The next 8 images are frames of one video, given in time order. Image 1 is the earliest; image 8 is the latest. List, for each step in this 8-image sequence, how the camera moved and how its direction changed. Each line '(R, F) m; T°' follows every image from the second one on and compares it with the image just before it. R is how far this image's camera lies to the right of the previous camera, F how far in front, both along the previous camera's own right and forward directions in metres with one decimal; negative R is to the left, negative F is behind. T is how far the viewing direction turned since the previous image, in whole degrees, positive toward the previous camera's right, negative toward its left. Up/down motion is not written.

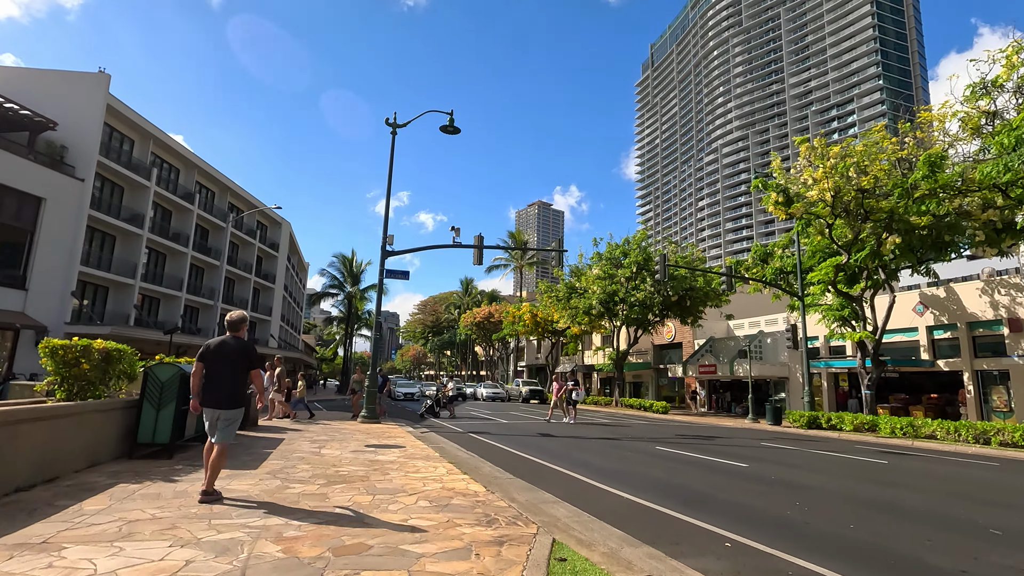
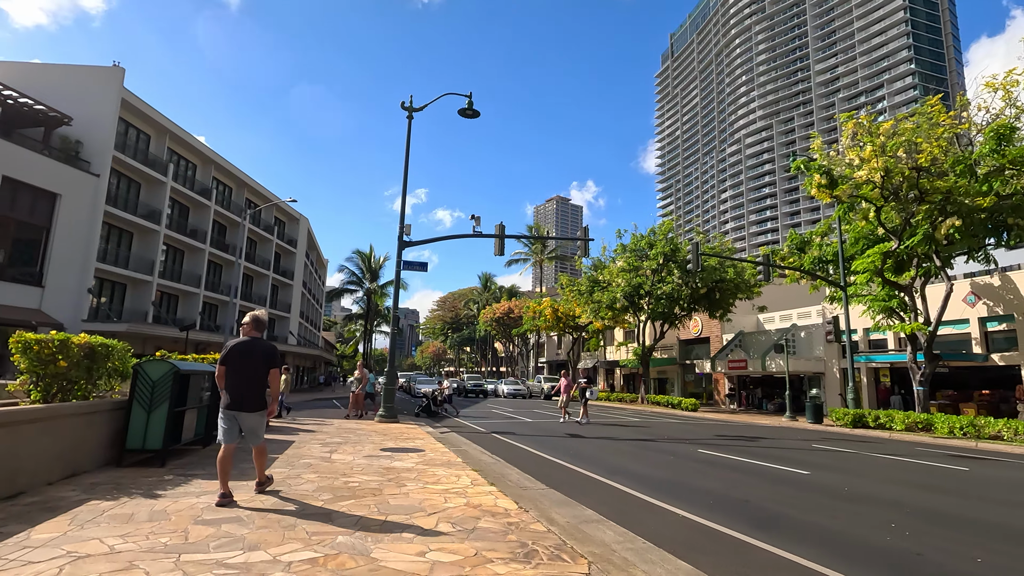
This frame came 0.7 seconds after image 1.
(-0.2, +0.9) m; -2°
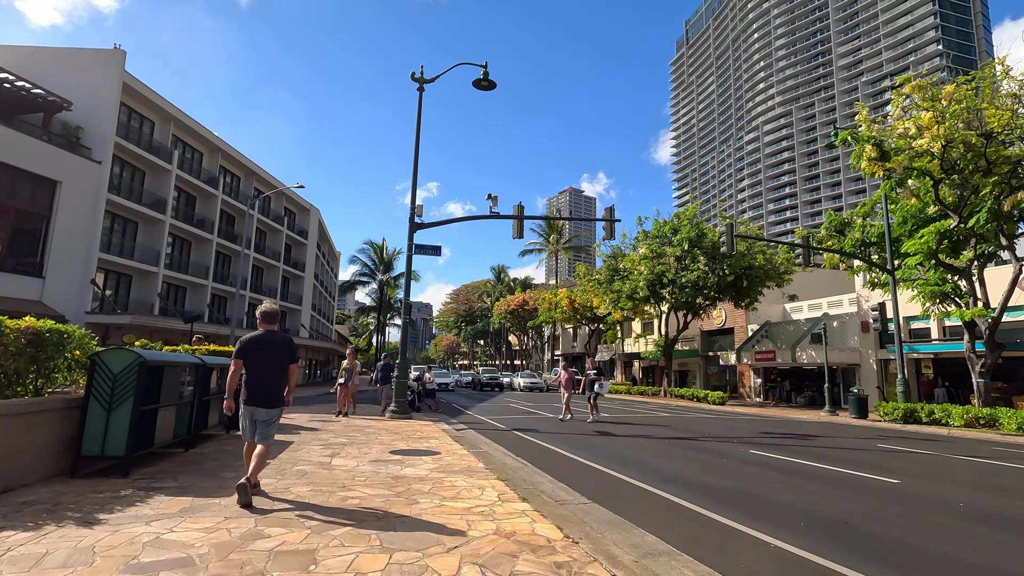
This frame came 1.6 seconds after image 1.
(-0.2, +1.2) m; -1°
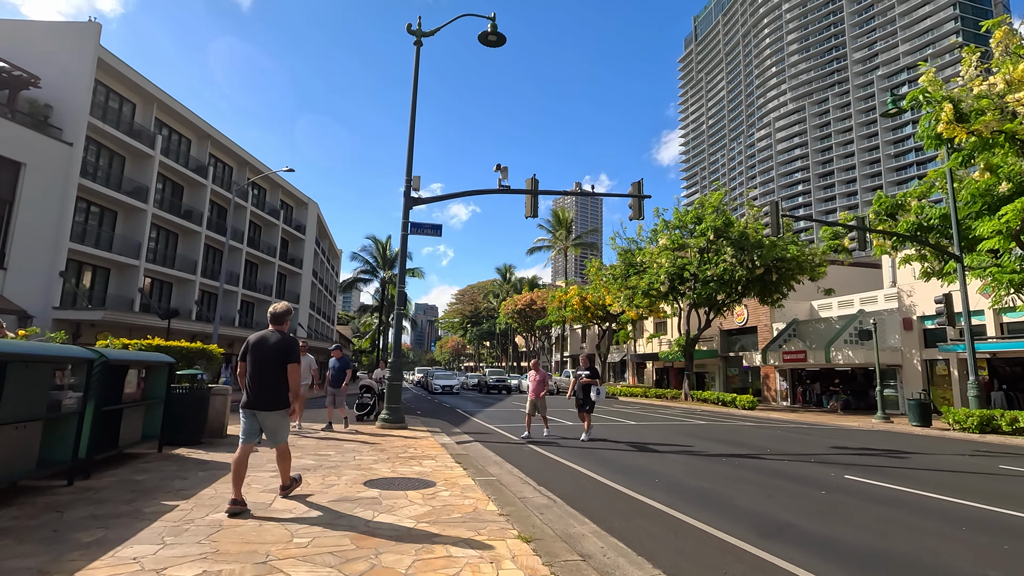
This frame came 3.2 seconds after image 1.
(-0.2, +2.2) m; -1°
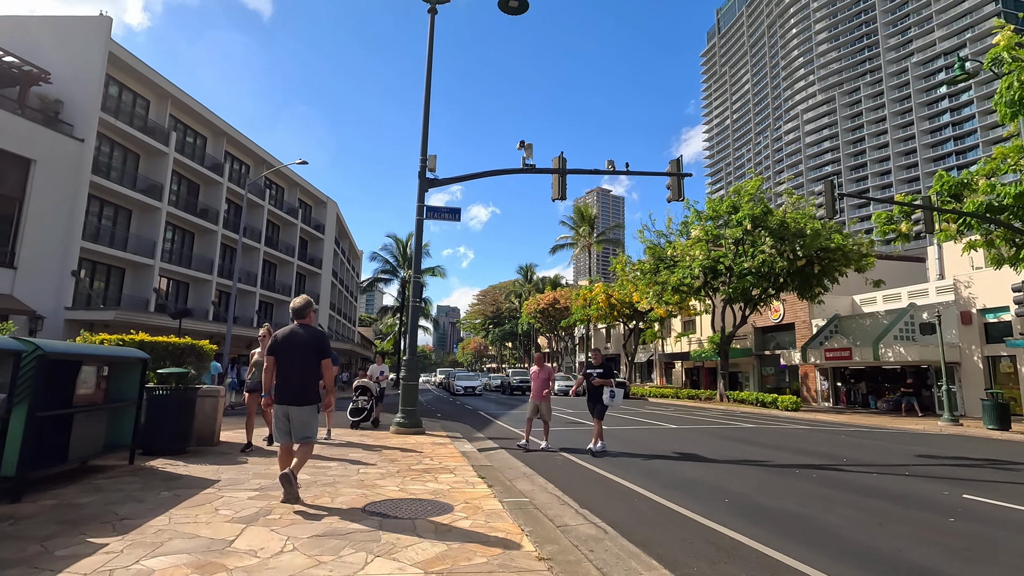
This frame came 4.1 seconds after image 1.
(-0.1, +1.2) m; -2°
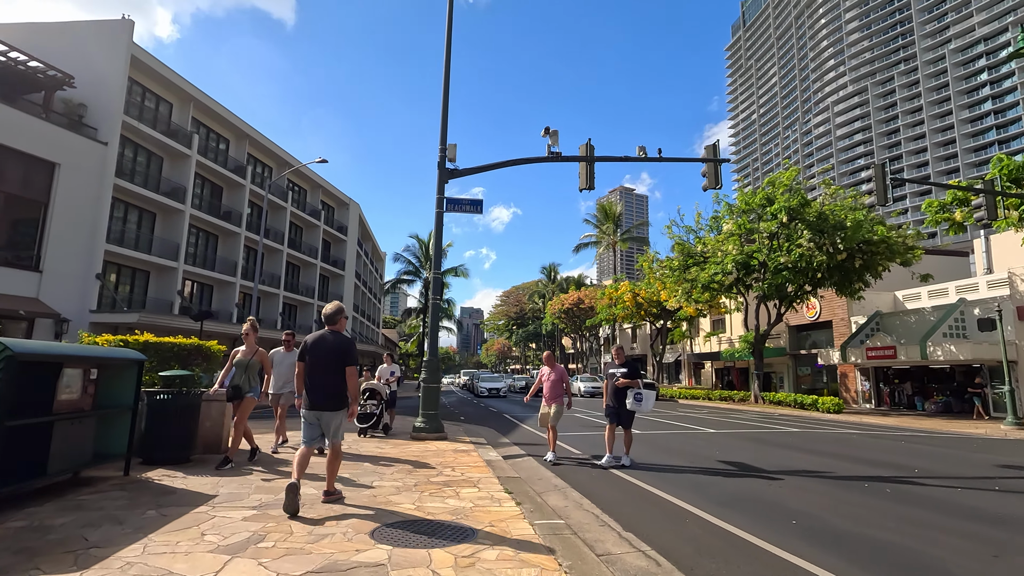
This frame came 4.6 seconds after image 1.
(-0.1, +0.7) m; -2°
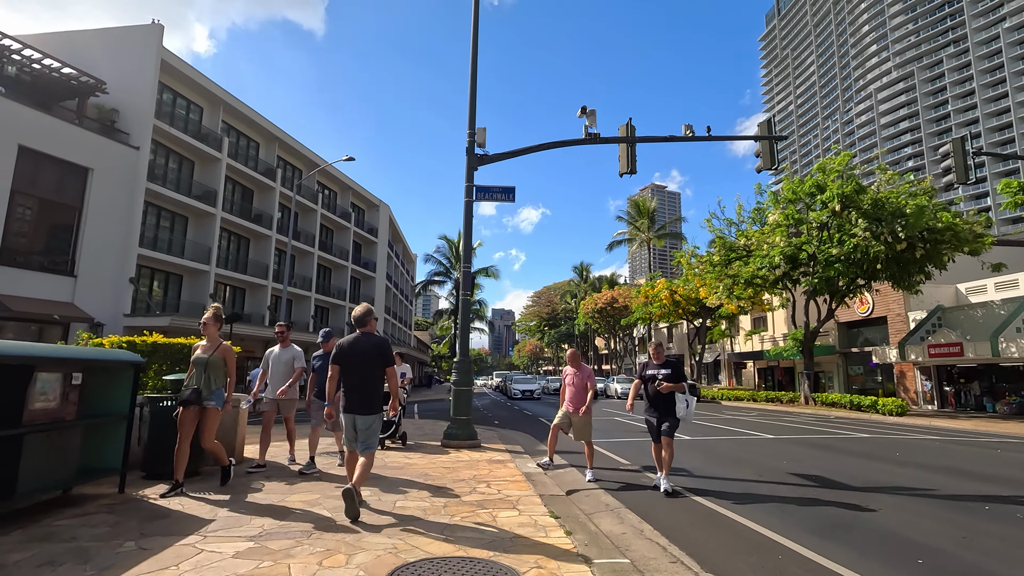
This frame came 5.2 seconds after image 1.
(-0.1, +0.8) m; -3°
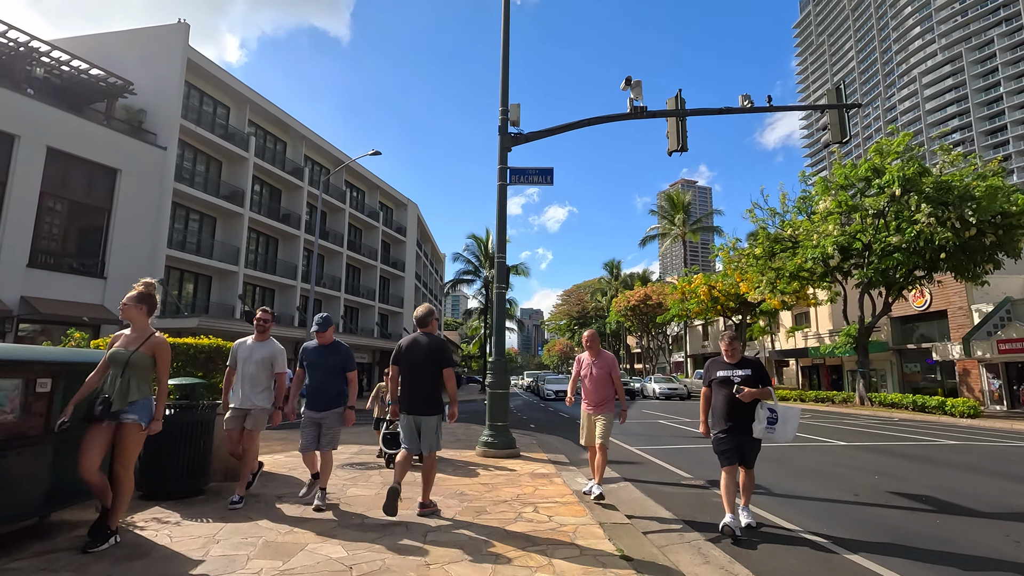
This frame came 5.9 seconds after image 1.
(-0.2, +0.9) m; -3°
